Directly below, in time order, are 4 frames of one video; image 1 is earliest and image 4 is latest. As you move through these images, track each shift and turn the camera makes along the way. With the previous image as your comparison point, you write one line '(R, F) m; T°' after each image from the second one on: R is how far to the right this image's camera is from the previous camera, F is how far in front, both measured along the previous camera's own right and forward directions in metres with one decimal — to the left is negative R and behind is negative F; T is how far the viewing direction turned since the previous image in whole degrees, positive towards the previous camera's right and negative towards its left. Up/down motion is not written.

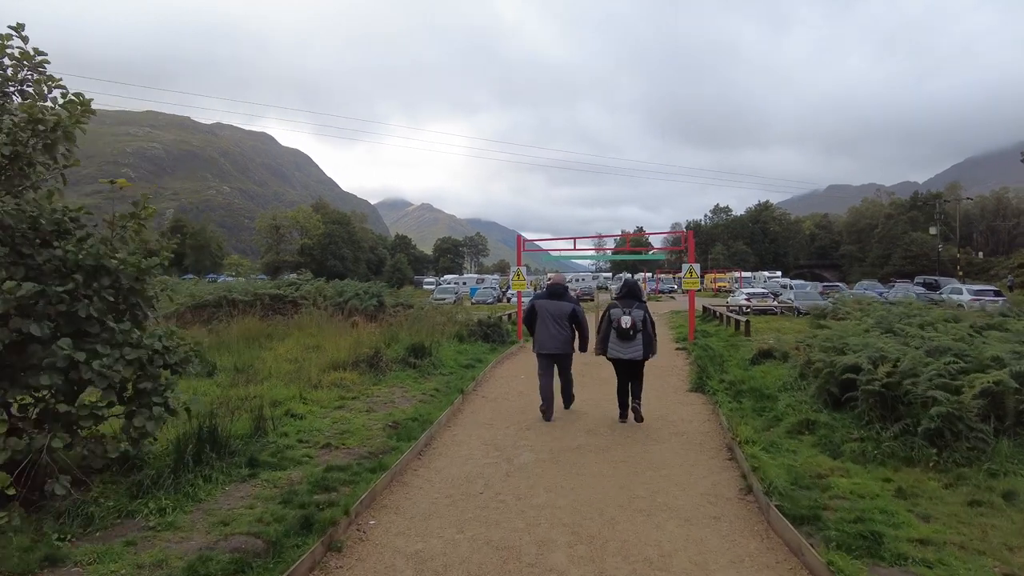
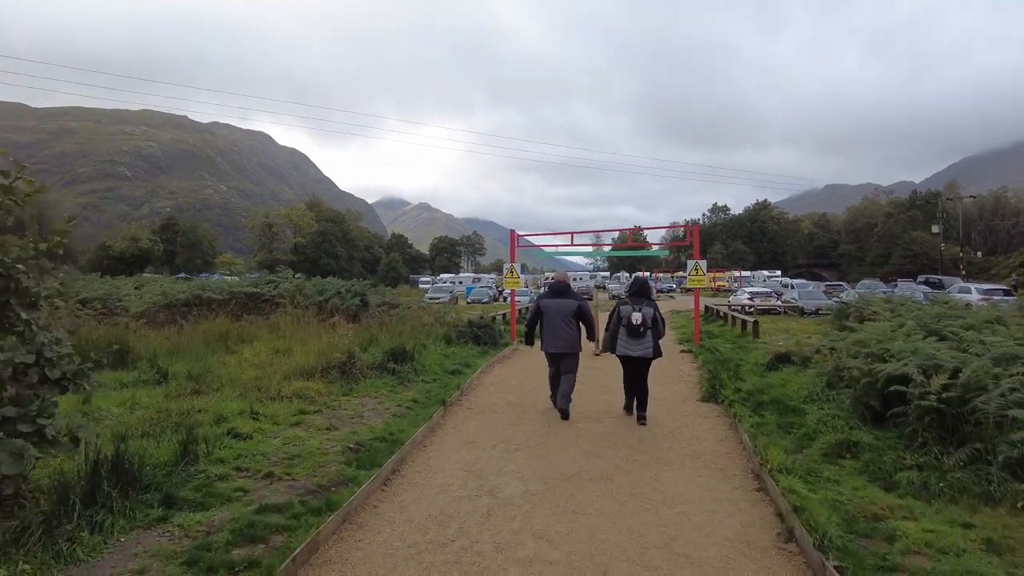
(+0.1, +1.2) m; 0°
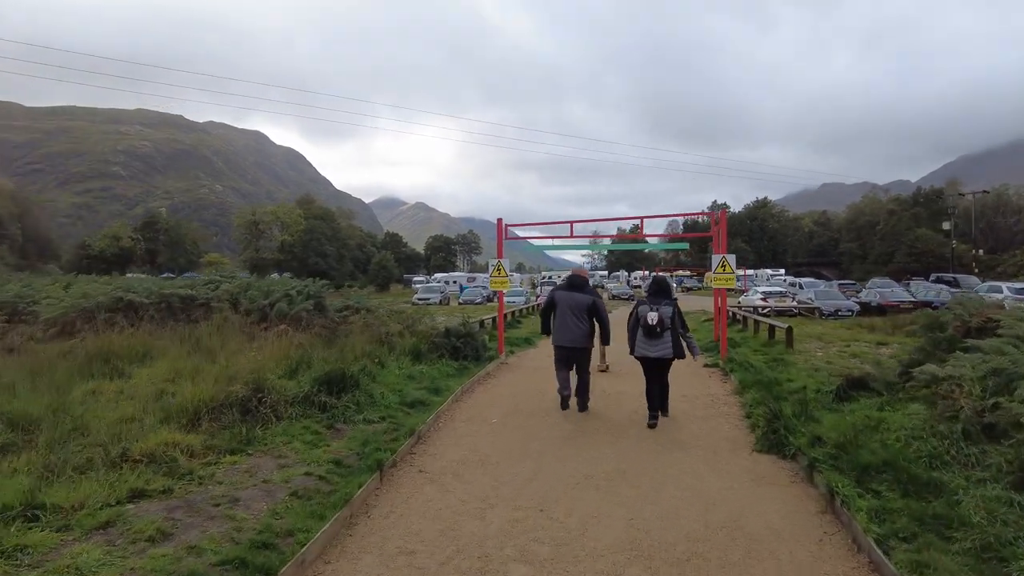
(+0.2, +3.0) m; 0°
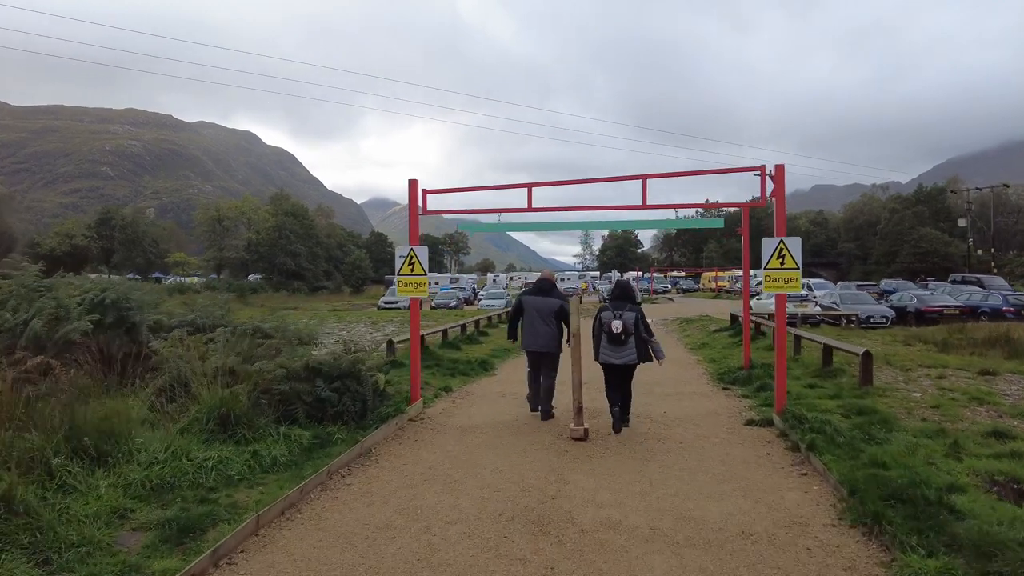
(+0.9, +5.6) m; +1°
